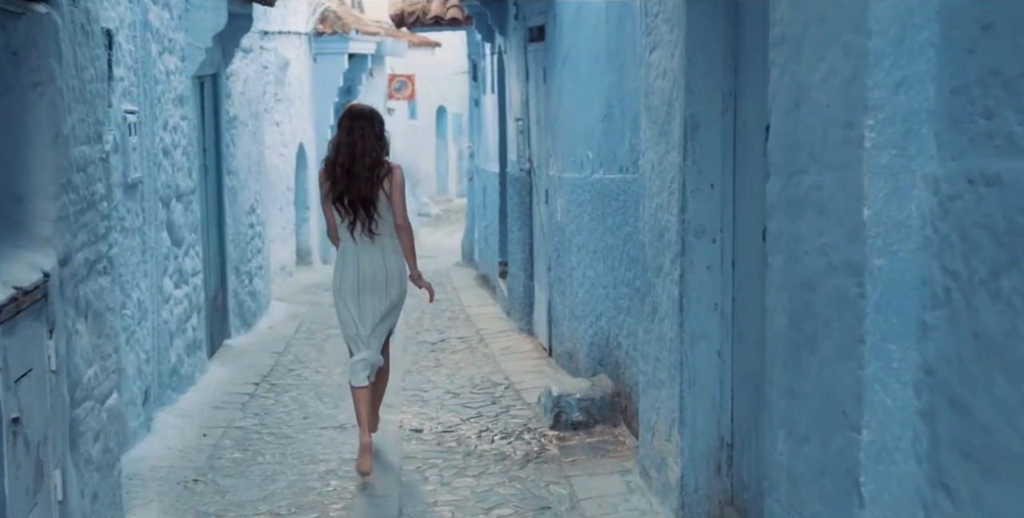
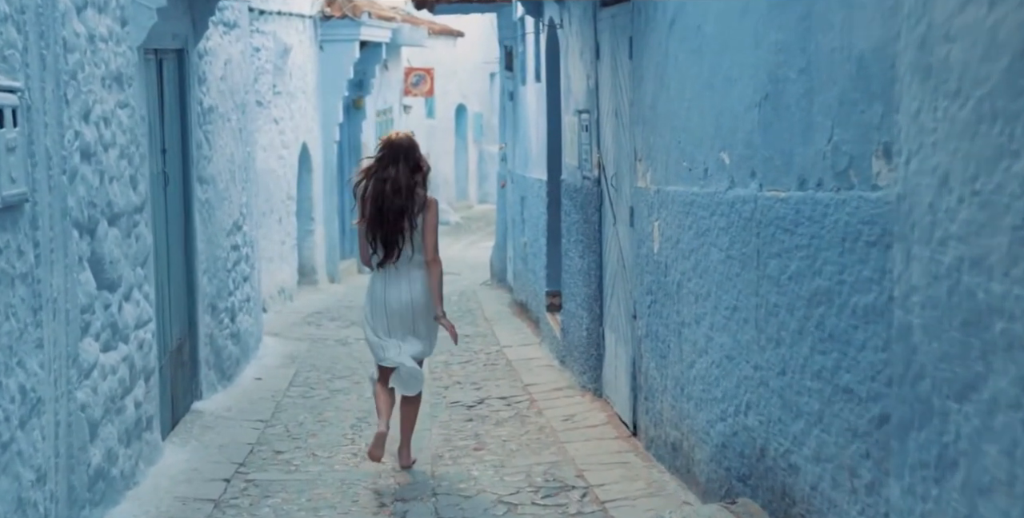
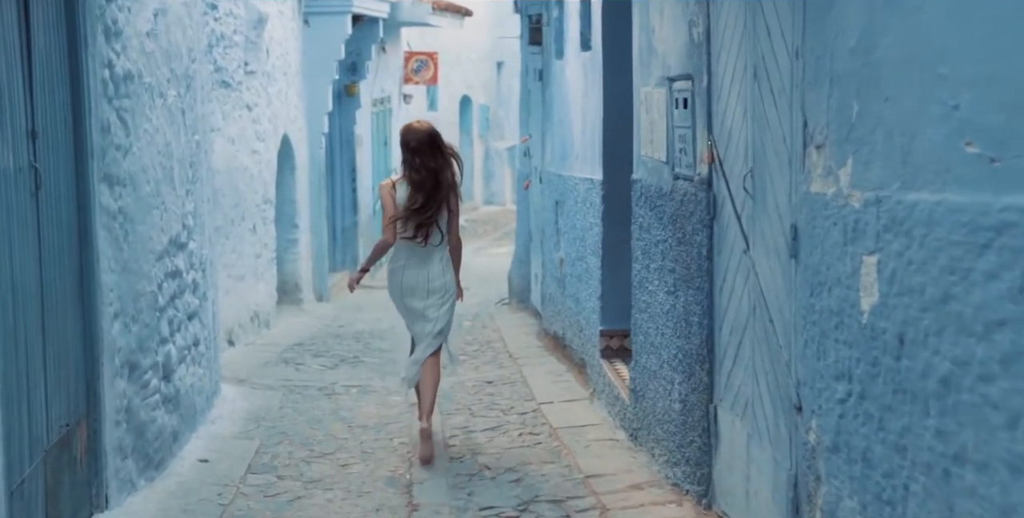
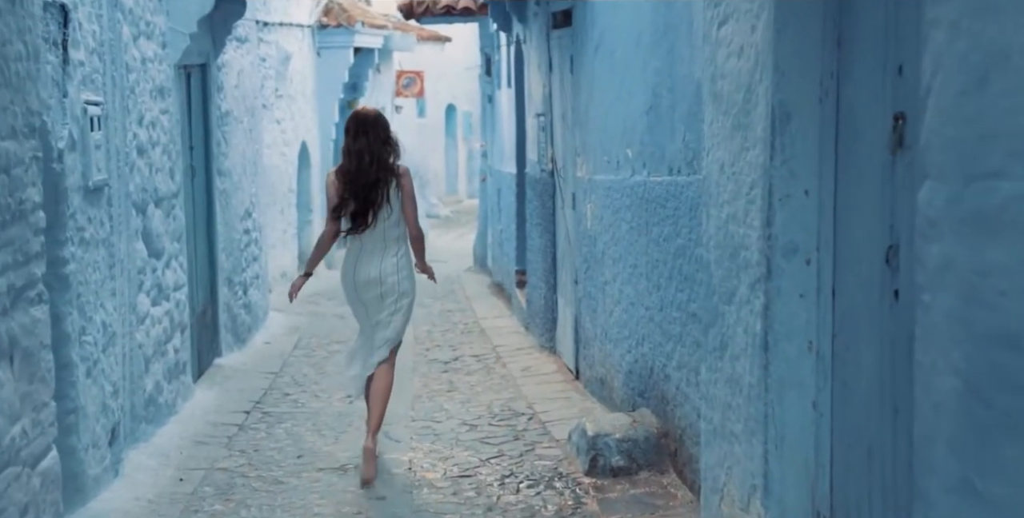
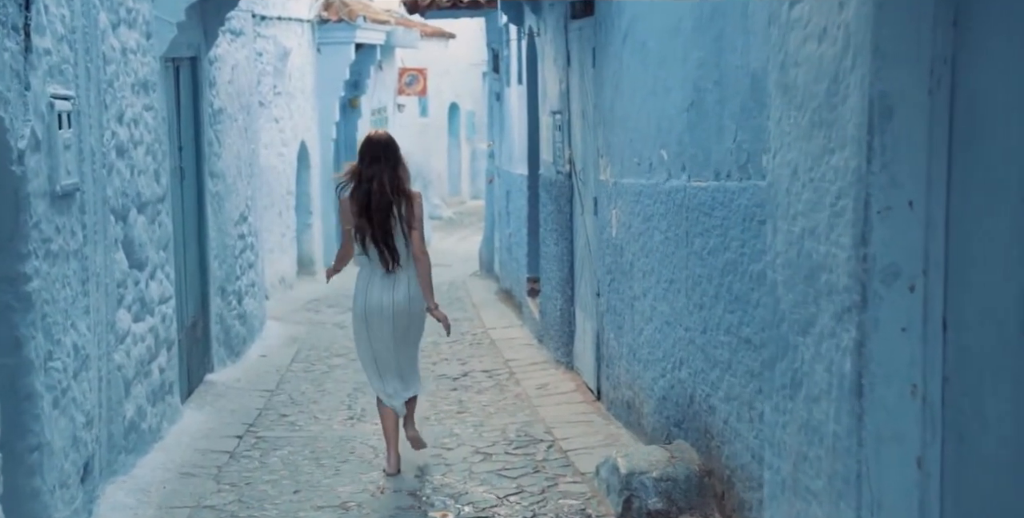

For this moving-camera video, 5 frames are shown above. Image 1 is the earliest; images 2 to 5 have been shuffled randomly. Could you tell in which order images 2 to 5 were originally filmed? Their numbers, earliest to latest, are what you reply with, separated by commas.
4, 5, 2, 3
